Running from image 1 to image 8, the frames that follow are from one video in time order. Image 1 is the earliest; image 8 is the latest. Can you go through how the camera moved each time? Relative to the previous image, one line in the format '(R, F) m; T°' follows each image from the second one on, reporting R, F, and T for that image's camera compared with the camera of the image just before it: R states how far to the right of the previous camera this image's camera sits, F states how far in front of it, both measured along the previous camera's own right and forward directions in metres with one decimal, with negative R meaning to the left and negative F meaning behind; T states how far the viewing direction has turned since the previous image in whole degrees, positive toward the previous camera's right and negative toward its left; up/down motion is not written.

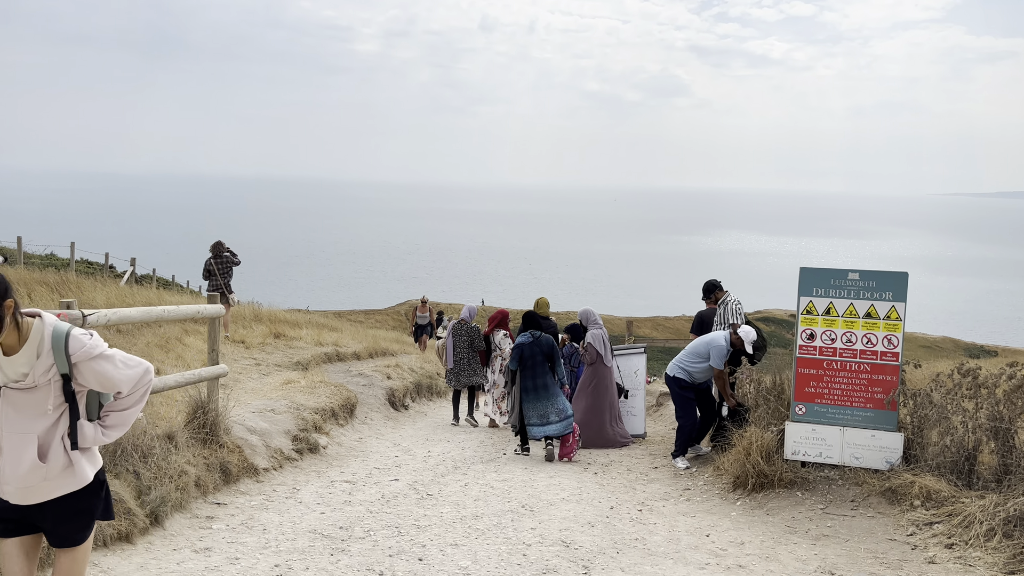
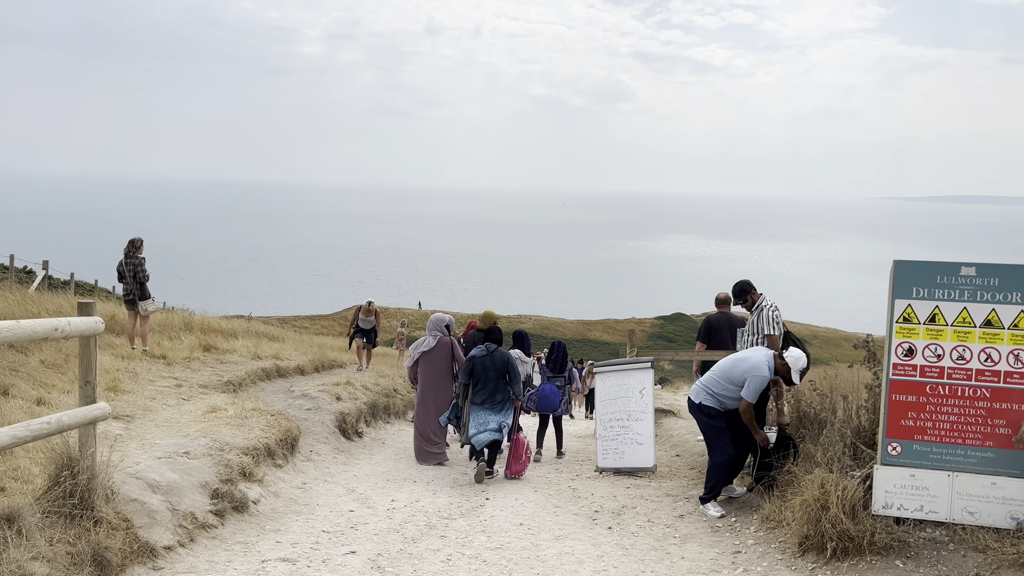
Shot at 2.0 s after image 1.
(-0.4, +2.2) m; +4°
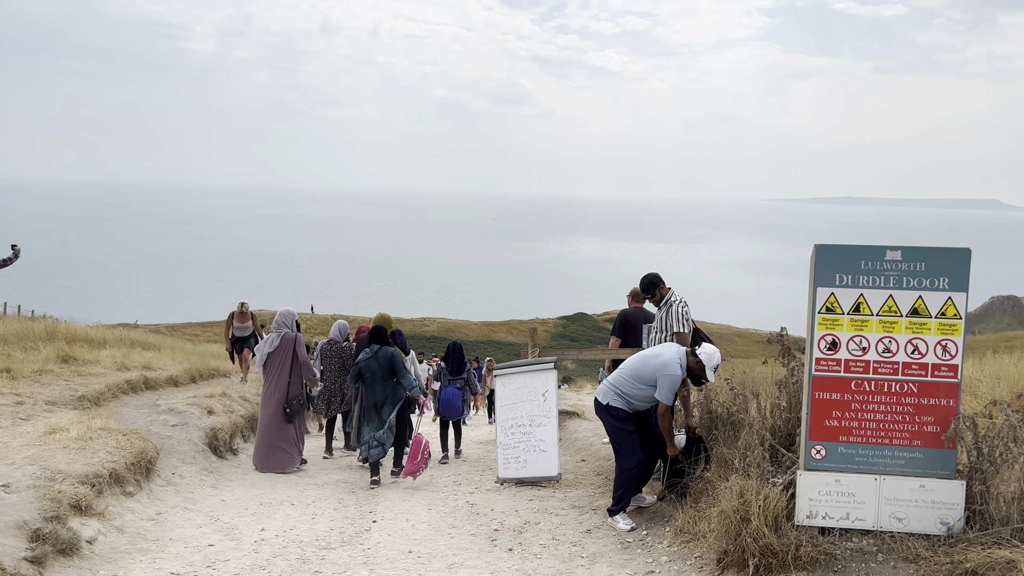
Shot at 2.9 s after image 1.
(+0.2, +0.8) m; +7°
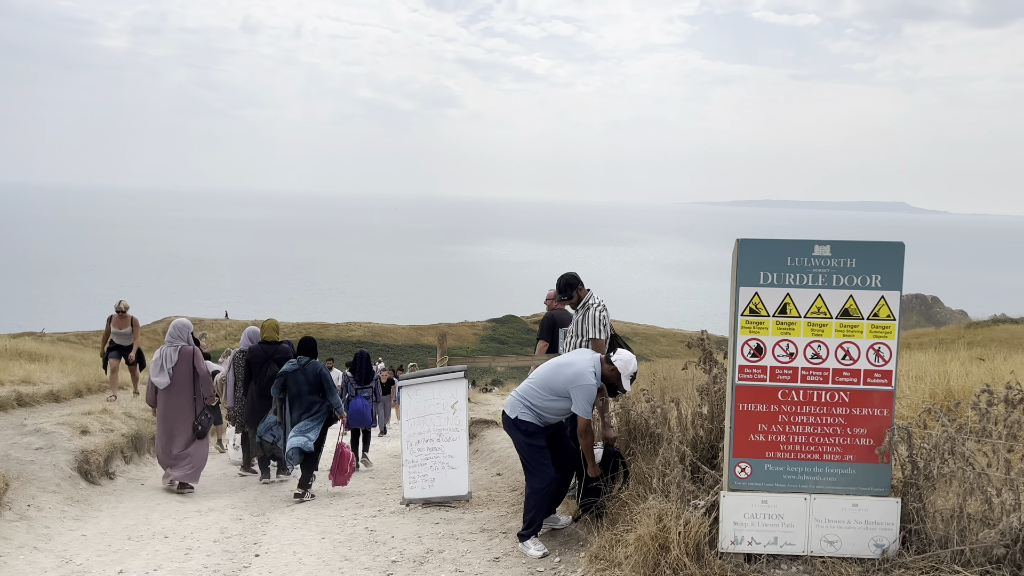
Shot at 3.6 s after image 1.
(+0.3, +0.7) m; +5°
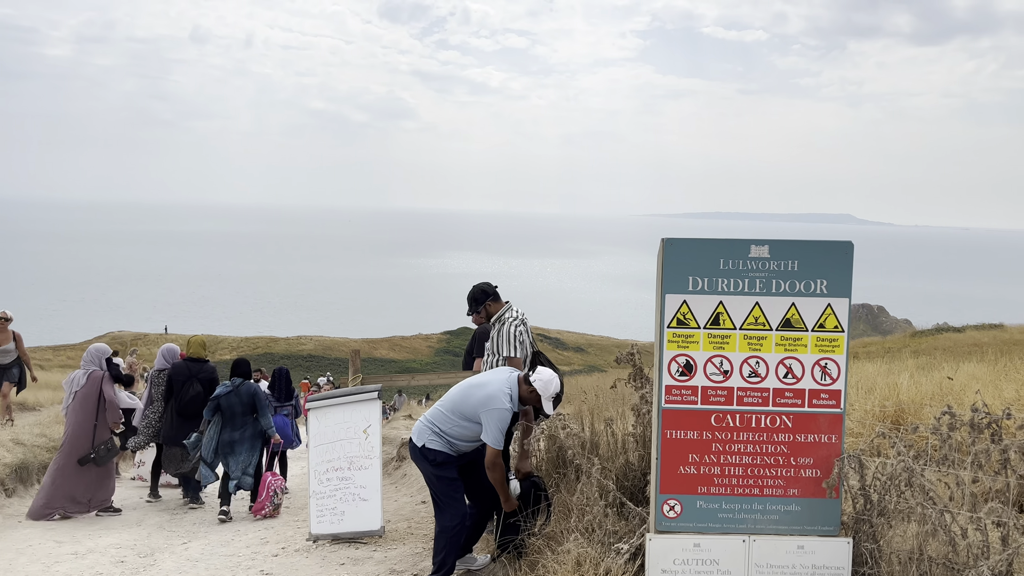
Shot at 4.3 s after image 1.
(+0.4, +0.8) m; +3°
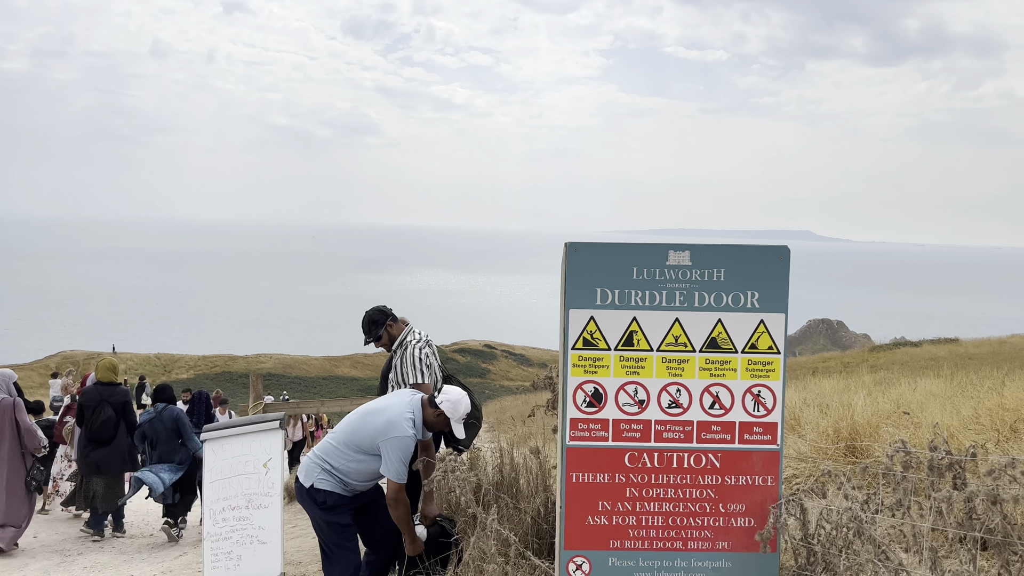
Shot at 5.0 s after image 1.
(+0.4, +0.7) m; +2°
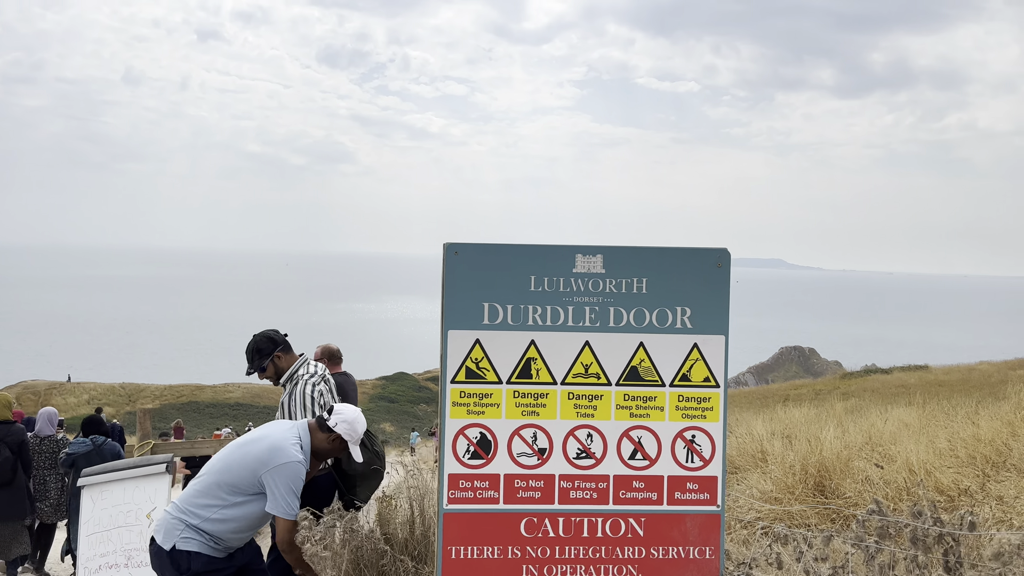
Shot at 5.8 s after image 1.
(+0.4, +0.8) m; +2°
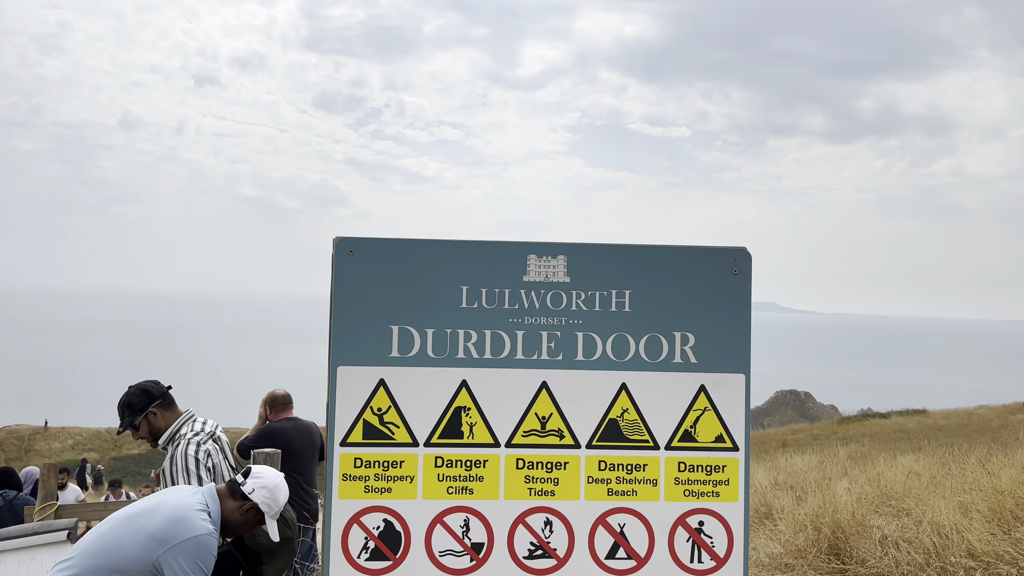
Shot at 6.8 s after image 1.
(+0.2, +0.9) m; 0°
